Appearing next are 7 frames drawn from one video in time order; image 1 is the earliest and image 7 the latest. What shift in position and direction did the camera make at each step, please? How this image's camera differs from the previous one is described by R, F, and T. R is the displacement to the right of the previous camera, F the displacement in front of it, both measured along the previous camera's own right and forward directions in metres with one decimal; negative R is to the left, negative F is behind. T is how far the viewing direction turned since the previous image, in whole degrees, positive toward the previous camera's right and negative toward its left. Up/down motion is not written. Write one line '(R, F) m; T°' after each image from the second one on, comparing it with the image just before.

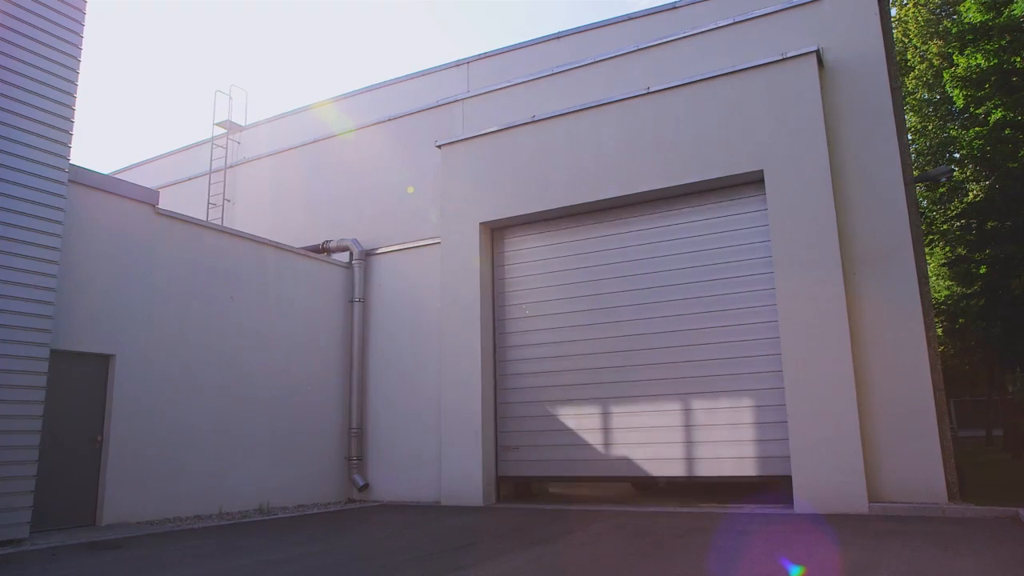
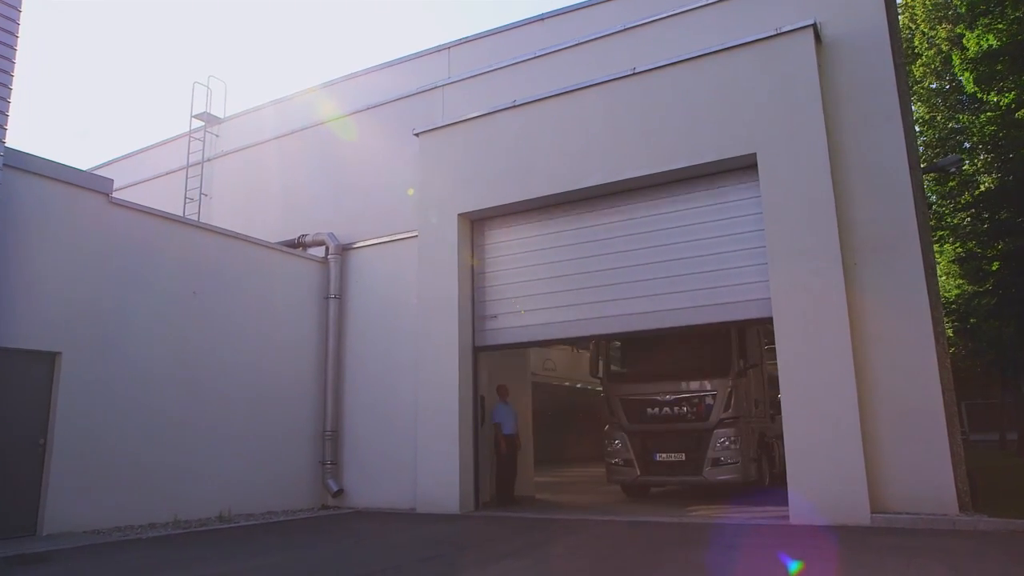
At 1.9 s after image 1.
(+0.4, +0.6) m; -1°
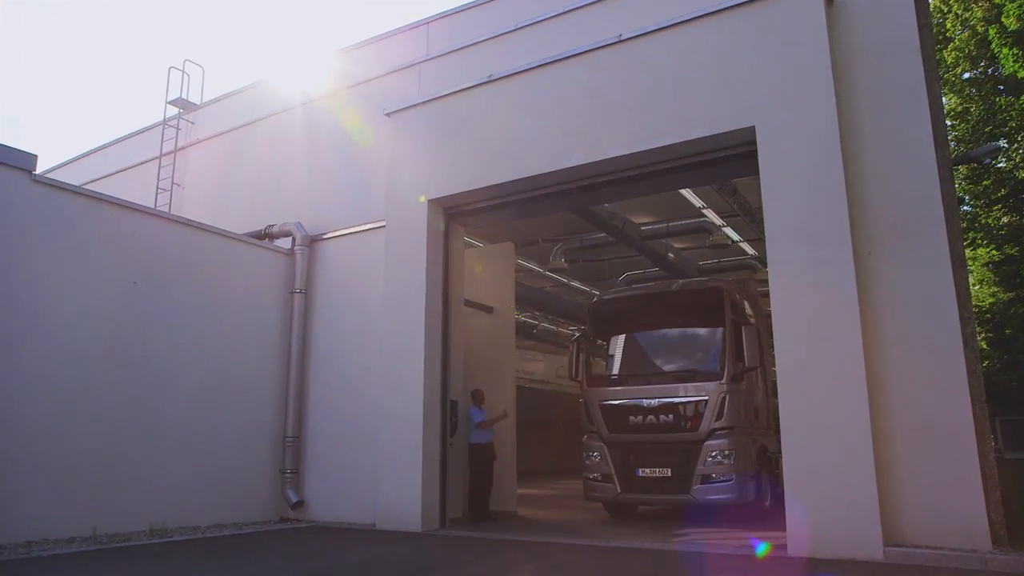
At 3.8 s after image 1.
(+0.6, +1.0) m; -2°
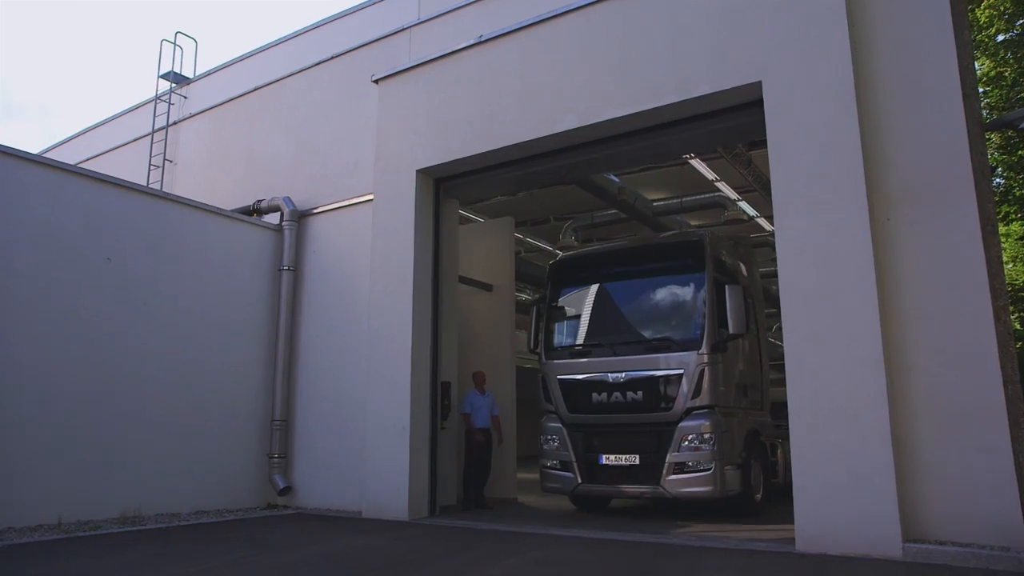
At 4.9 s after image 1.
(+0.4, +0.6) m; -2°
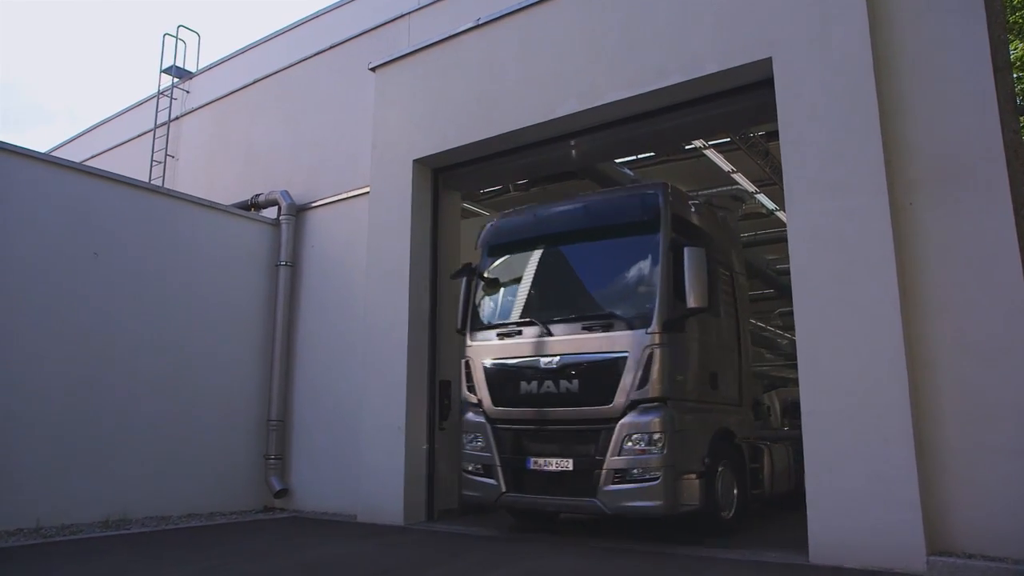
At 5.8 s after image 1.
(+0.2, +0.4) m; -2°
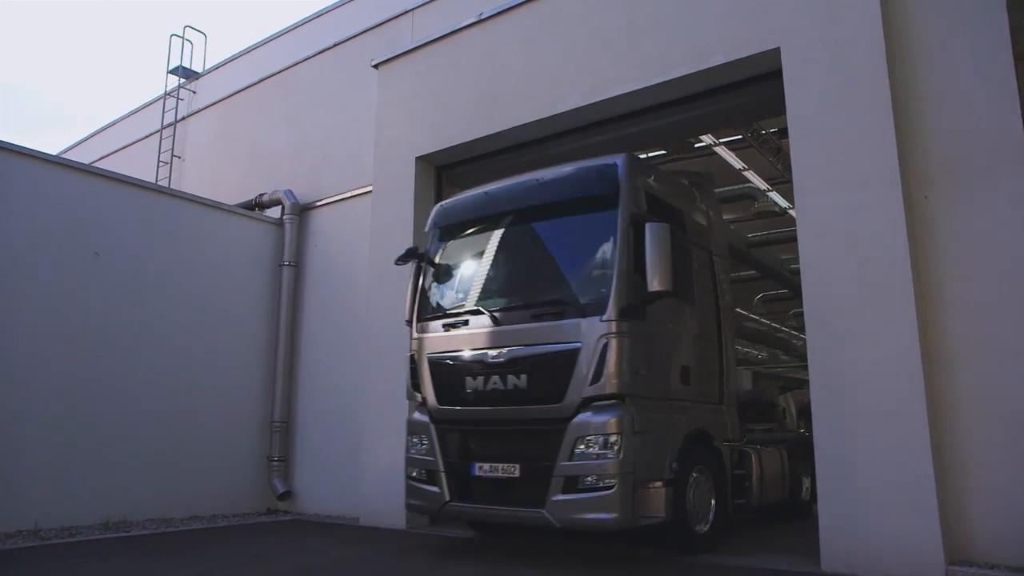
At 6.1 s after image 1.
(+0.1, +0.2) m; -1°
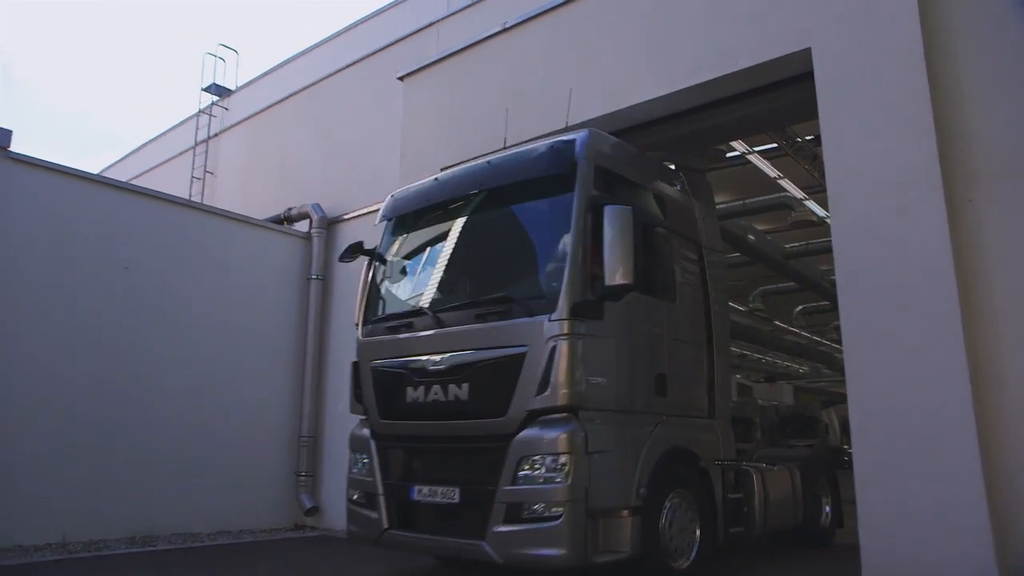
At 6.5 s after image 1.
(+0.1, +0.2) m; -3°
